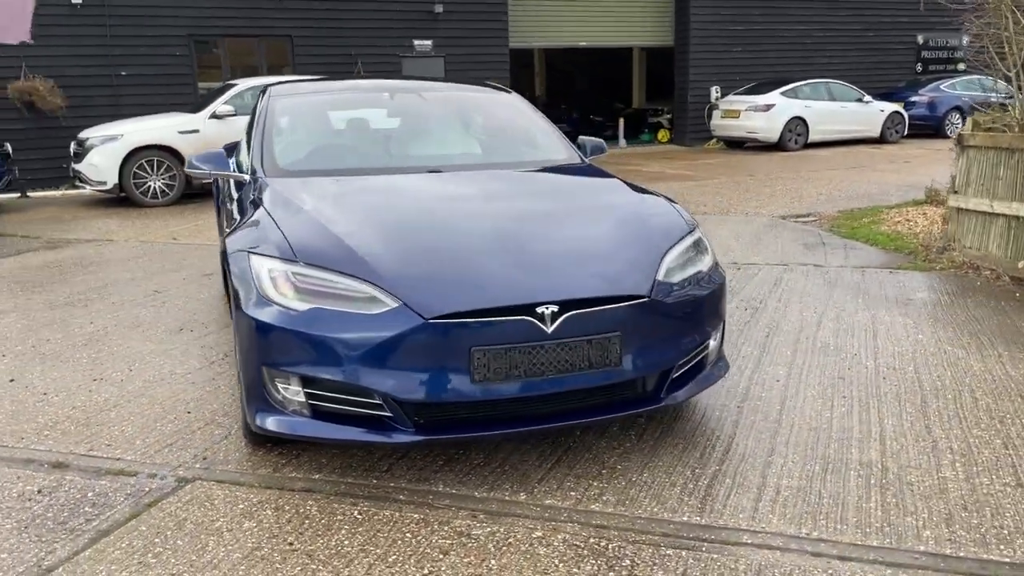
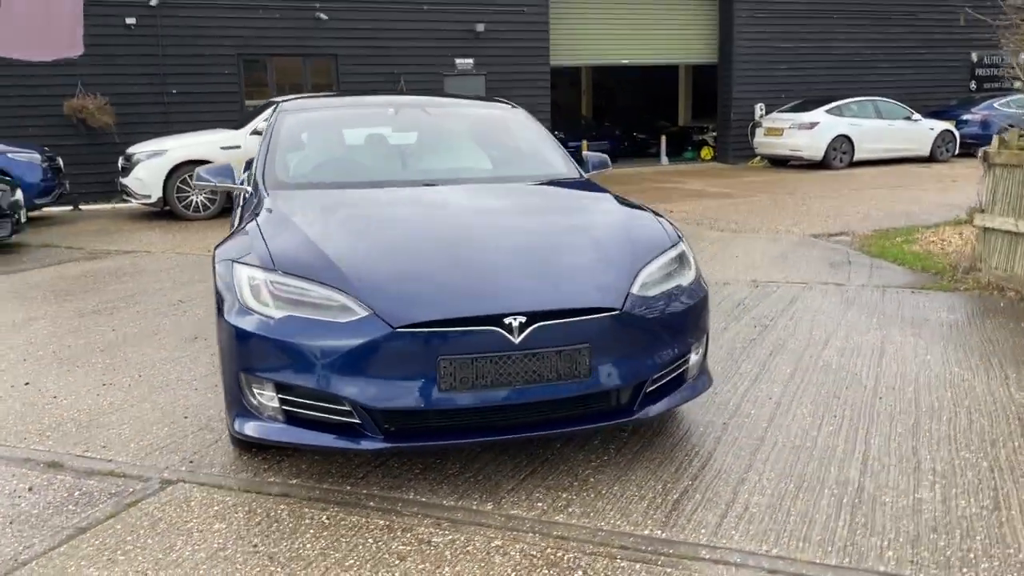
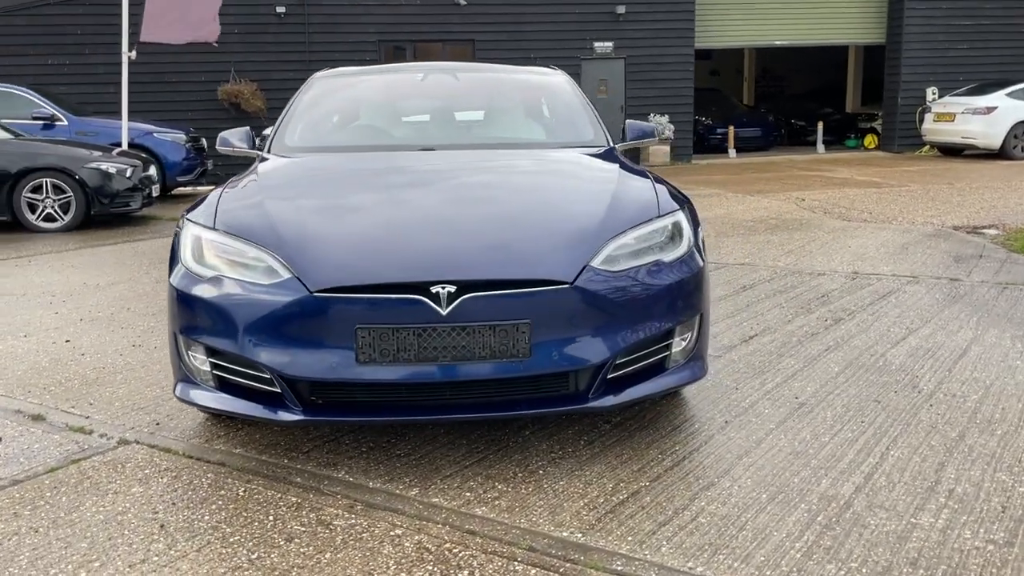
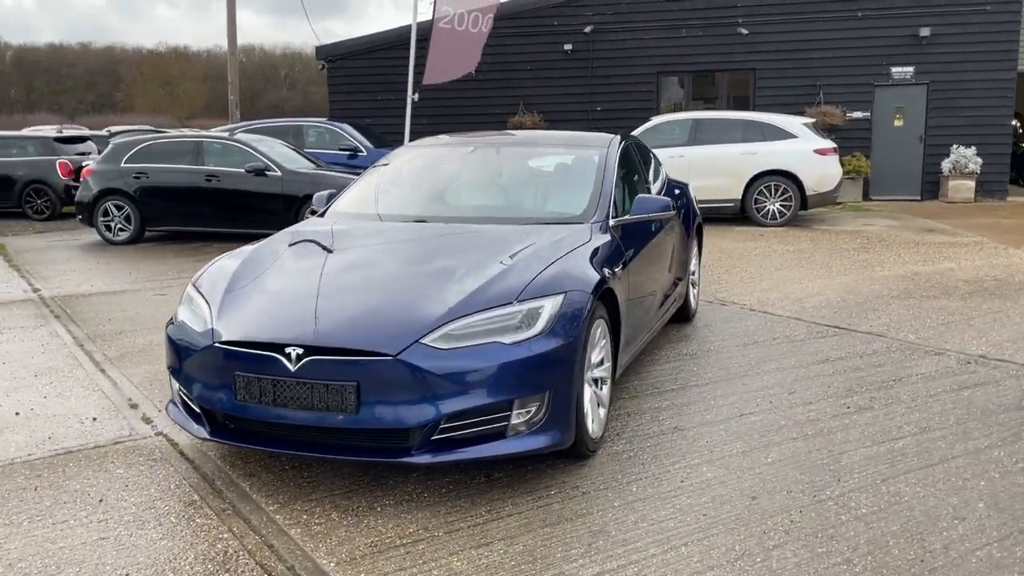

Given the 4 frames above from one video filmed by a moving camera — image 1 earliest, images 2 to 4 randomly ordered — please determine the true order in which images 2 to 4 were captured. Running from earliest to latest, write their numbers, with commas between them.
2, 3, 4
